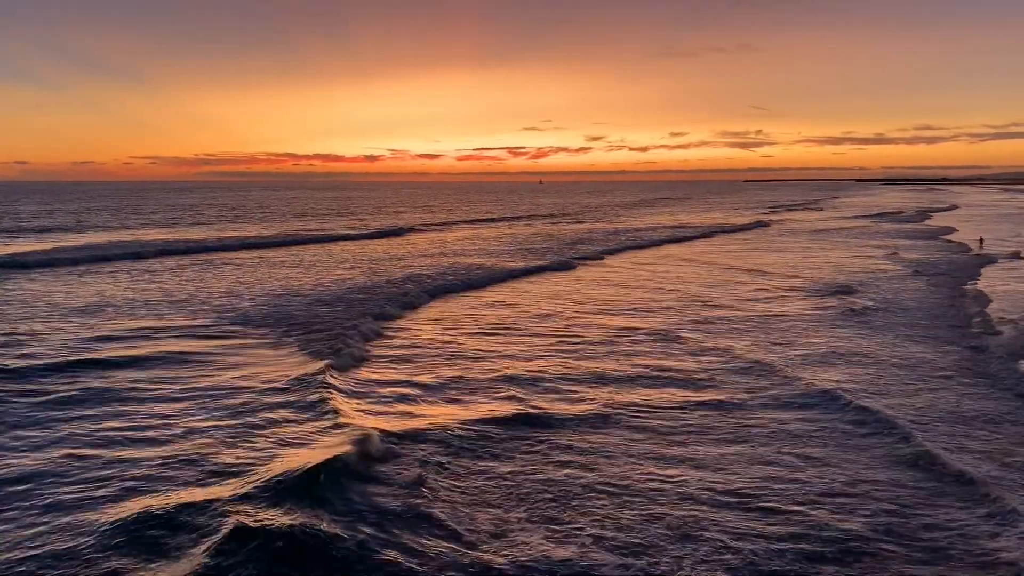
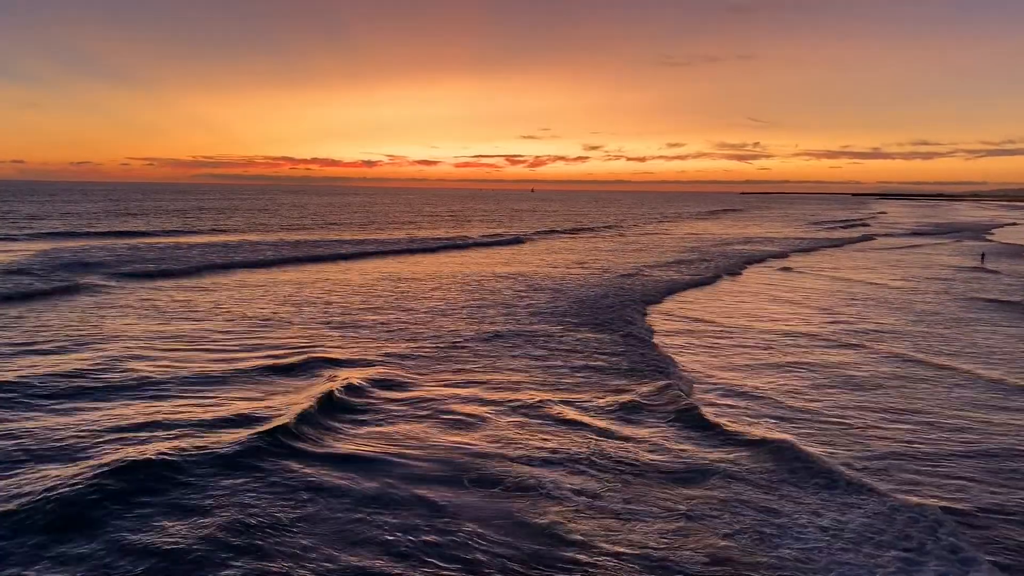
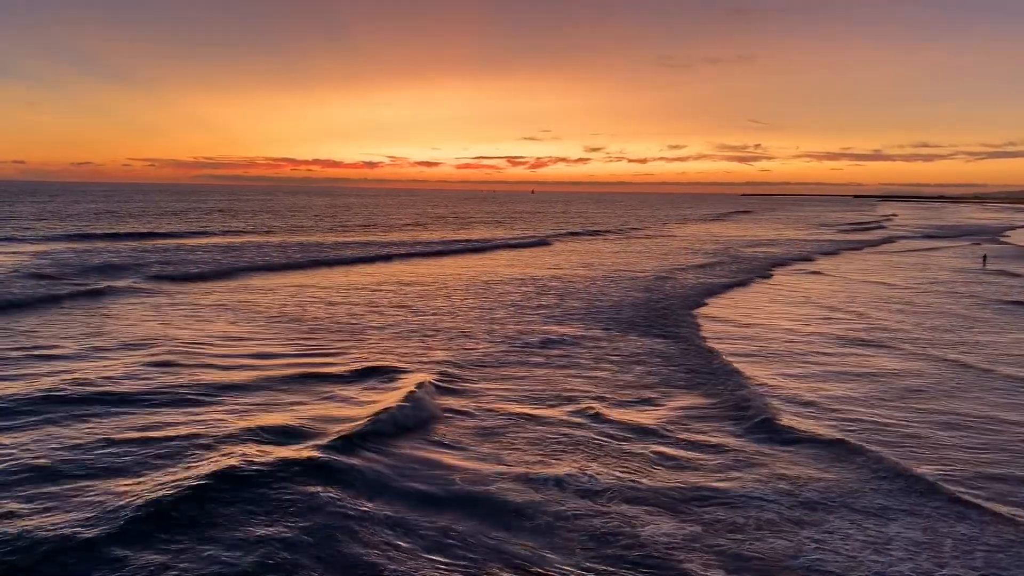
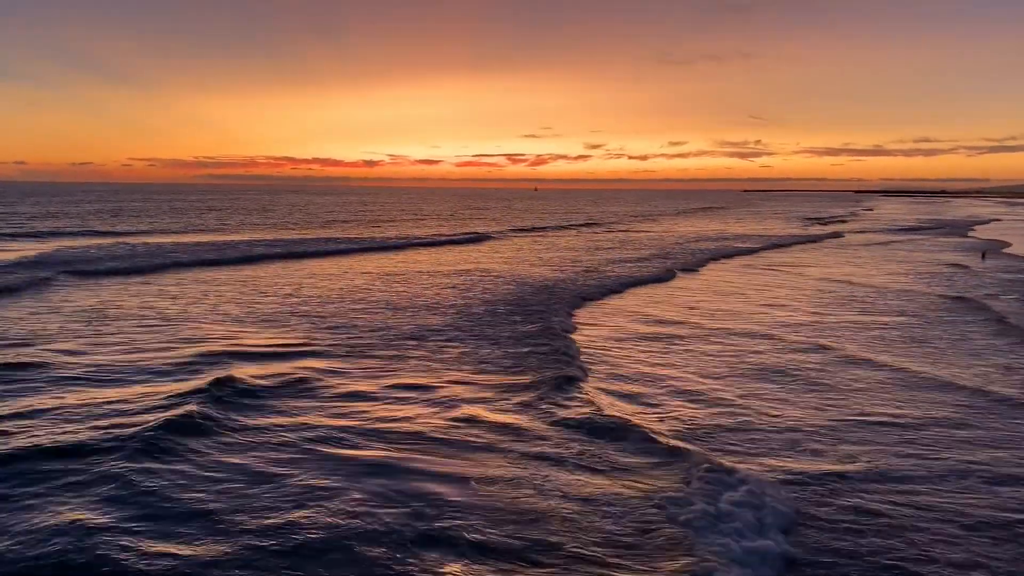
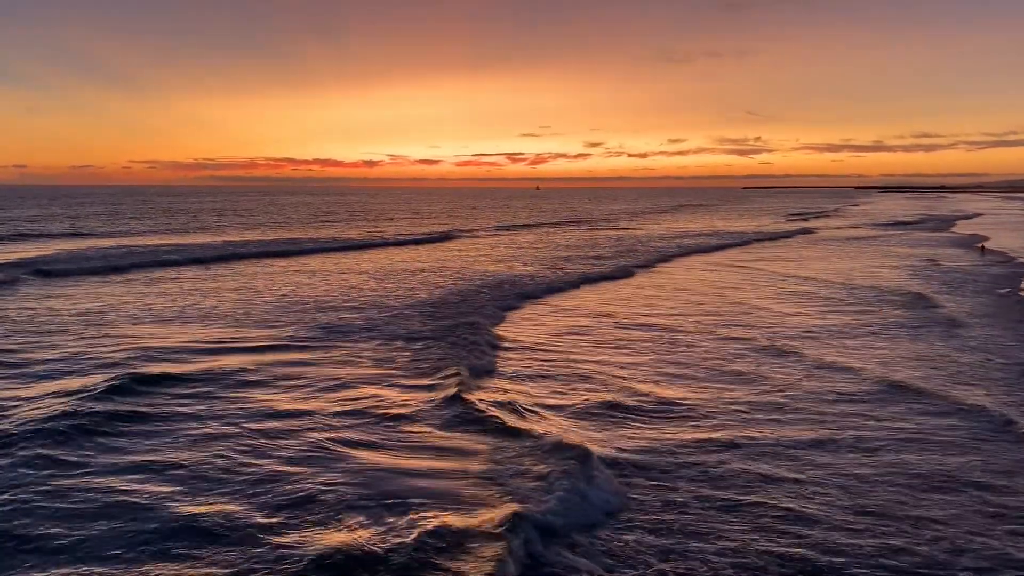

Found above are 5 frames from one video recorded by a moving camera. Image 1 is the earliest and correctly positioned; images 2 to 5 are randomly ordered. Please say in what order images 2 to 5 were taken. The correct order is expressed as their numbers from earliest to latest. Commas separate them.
5, 4, 2, 3
